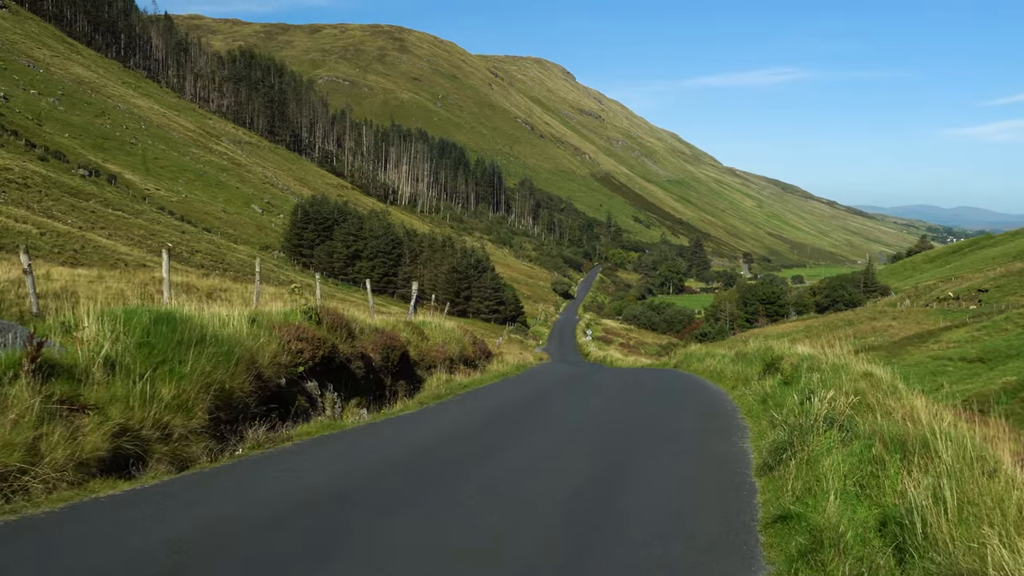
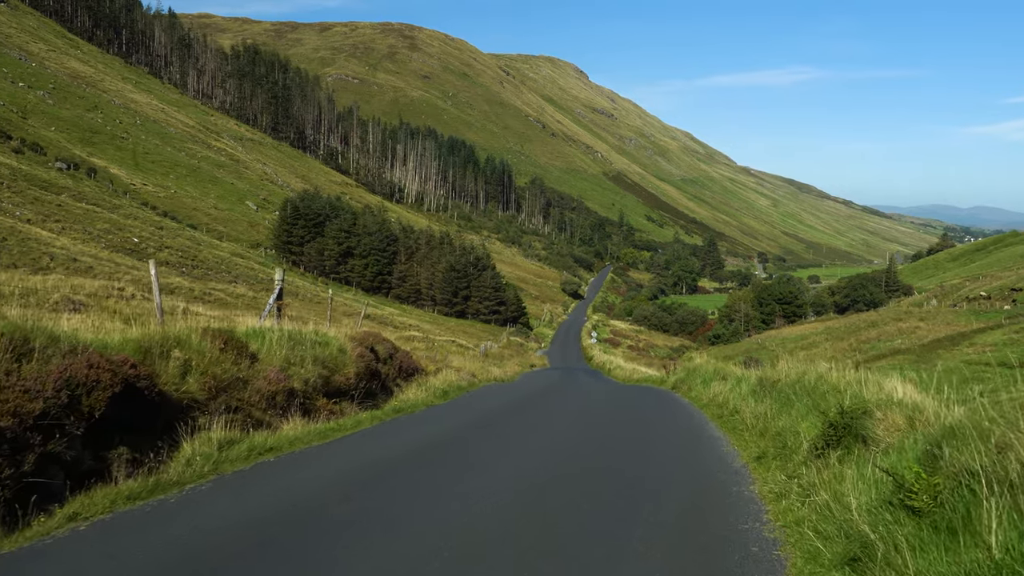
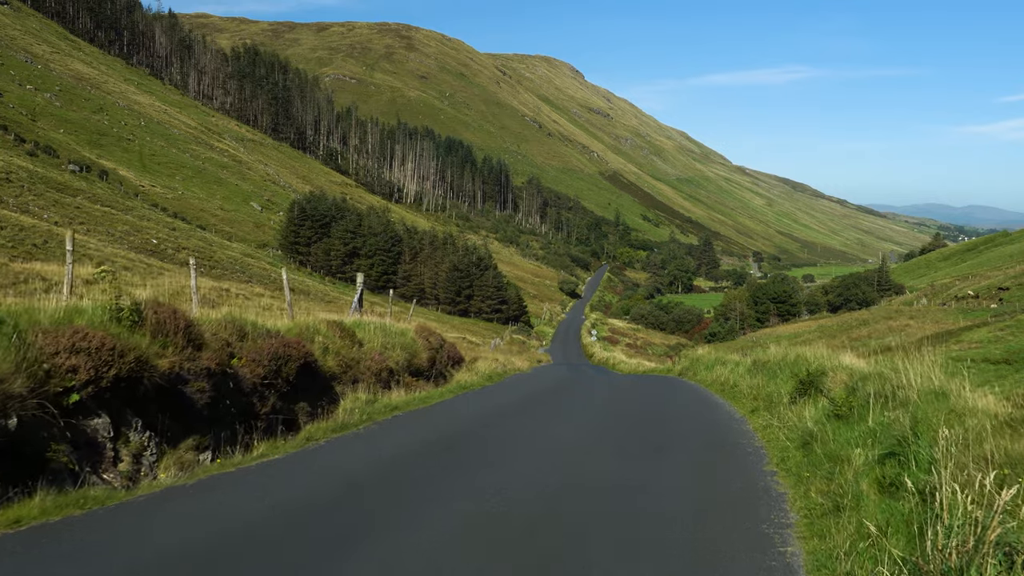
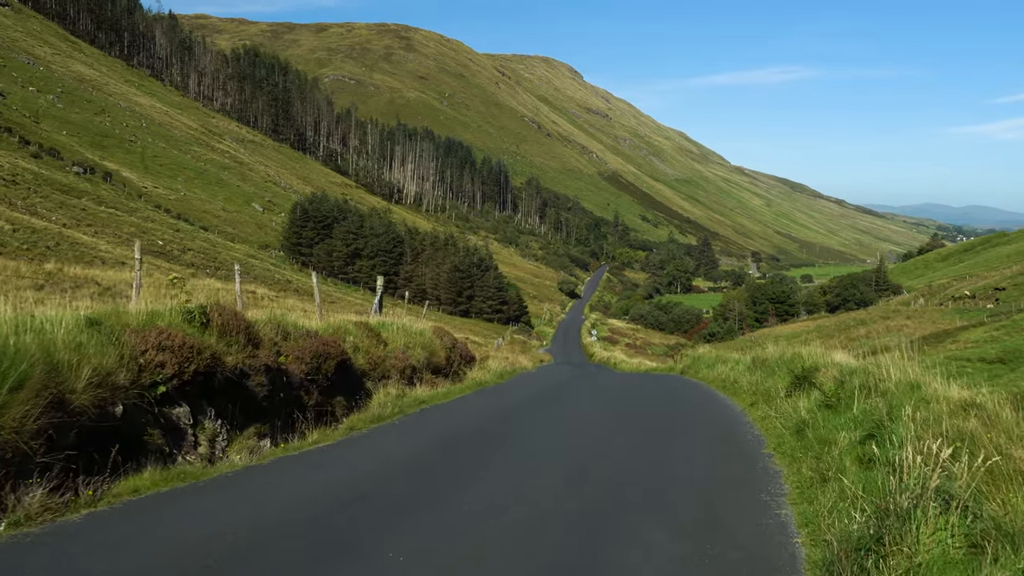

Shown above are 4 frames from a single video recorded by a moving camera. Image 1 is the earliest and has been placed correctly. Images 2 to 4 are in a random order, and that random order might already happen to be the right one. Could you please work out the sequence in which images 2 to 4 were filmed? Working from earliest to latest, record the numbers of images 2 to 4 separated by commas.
4, 3, 2
